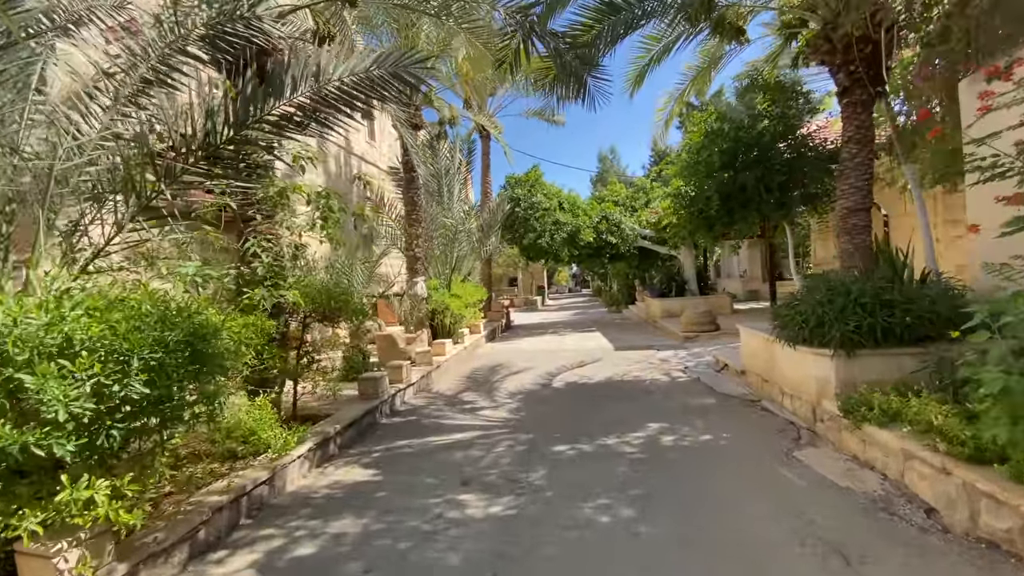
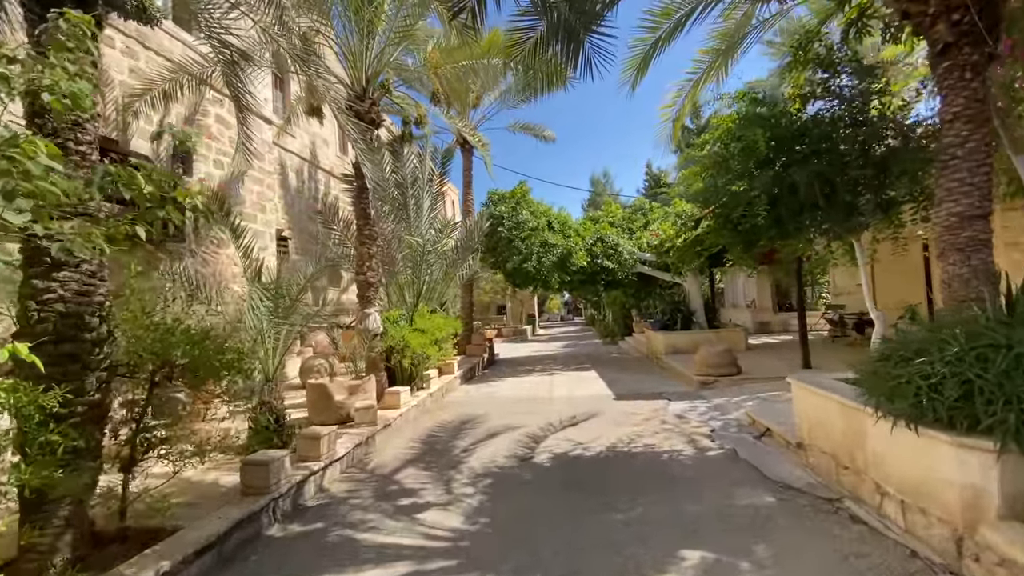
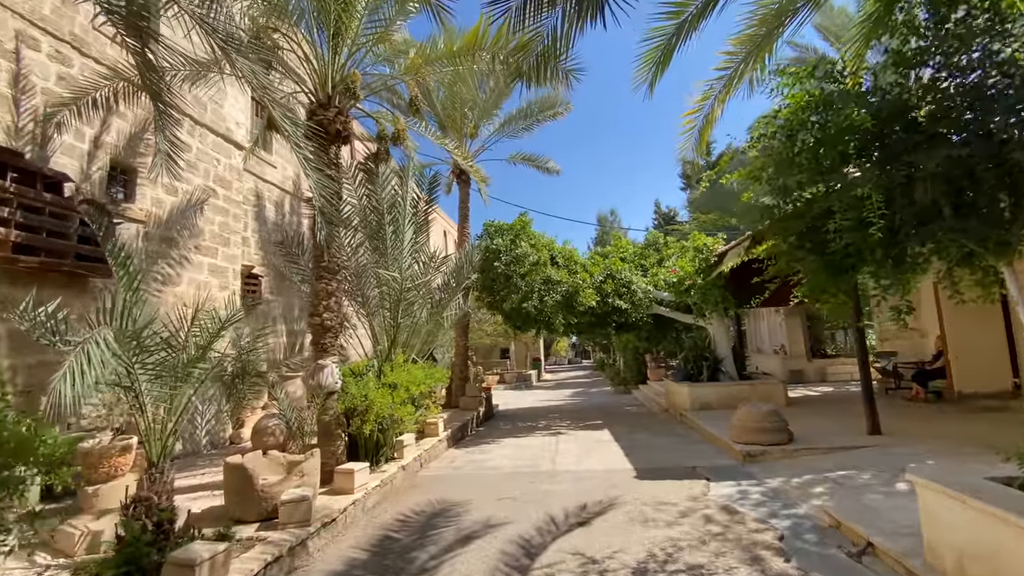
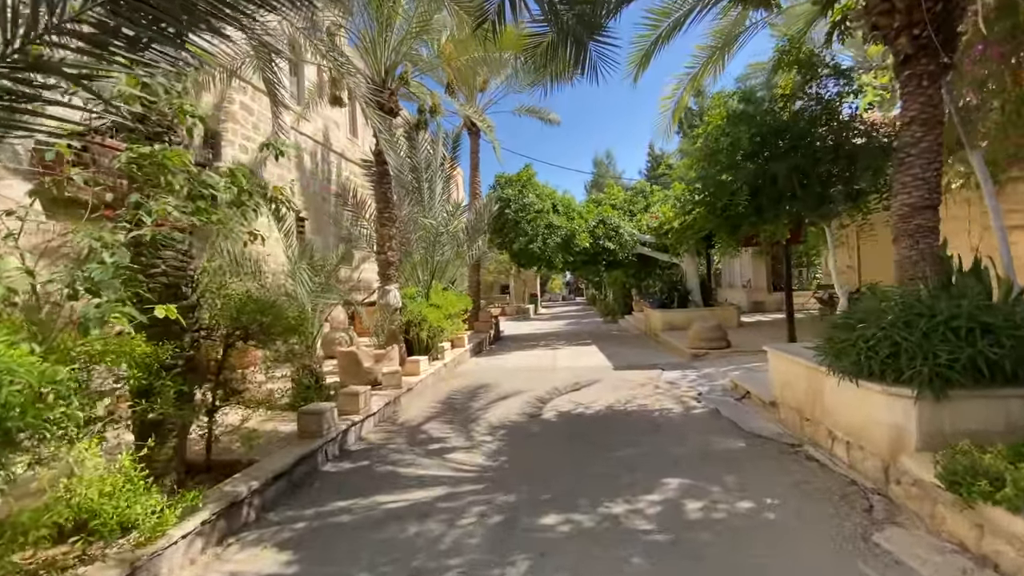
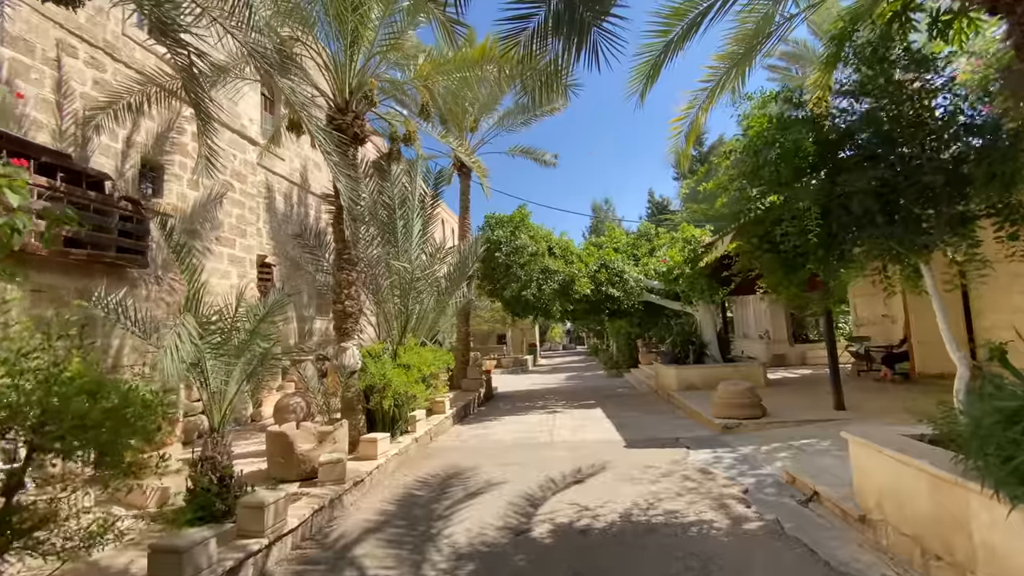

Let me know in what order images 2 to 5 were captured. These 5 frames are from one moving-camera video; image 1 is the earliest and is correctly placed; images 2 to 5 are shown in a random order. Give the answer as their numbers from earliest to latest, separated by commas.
4, 2, 5, 3
